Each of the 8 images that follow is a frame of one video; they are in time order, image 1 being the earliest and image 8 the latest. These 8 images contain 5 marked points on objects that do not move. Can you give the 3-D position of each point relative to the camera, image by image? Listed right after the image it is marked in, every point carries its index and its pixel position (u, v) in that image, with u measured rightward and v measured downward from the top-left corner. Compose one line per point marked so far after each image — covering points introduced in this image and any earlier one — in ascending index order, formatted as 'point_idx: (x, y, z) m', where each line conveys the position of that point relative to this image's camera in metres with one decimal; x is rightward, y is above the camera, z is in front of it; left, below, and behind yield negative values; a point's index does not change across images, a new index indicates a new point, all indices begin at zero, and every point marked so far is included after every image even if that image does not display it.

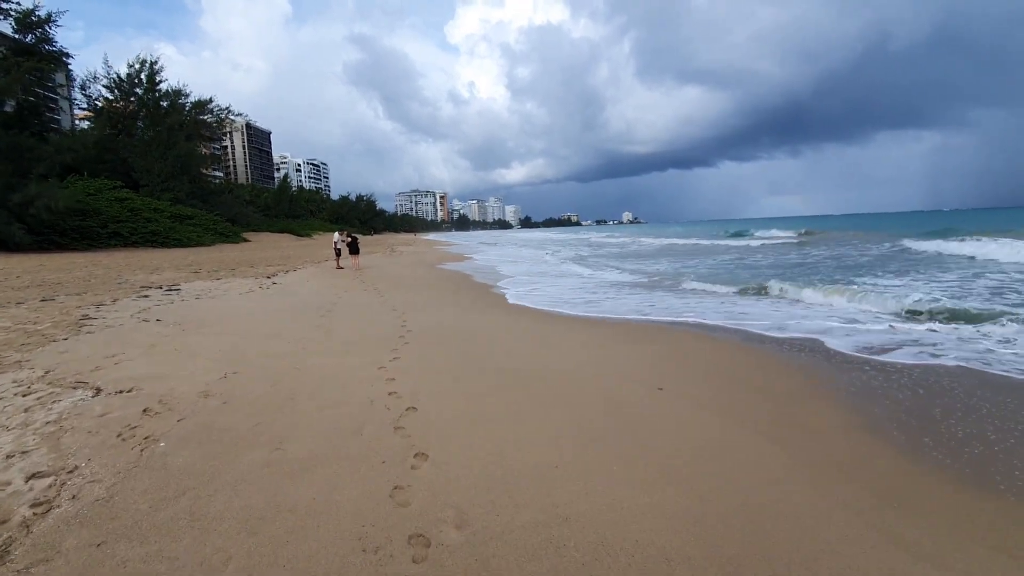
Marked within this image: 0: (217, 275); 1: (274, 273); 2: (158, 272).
0: (-7.8, +0.4, +13.1) m
1: (-6.8, +0.4, +13.9) m
2: (-9.4, +0.4, +13.0) m
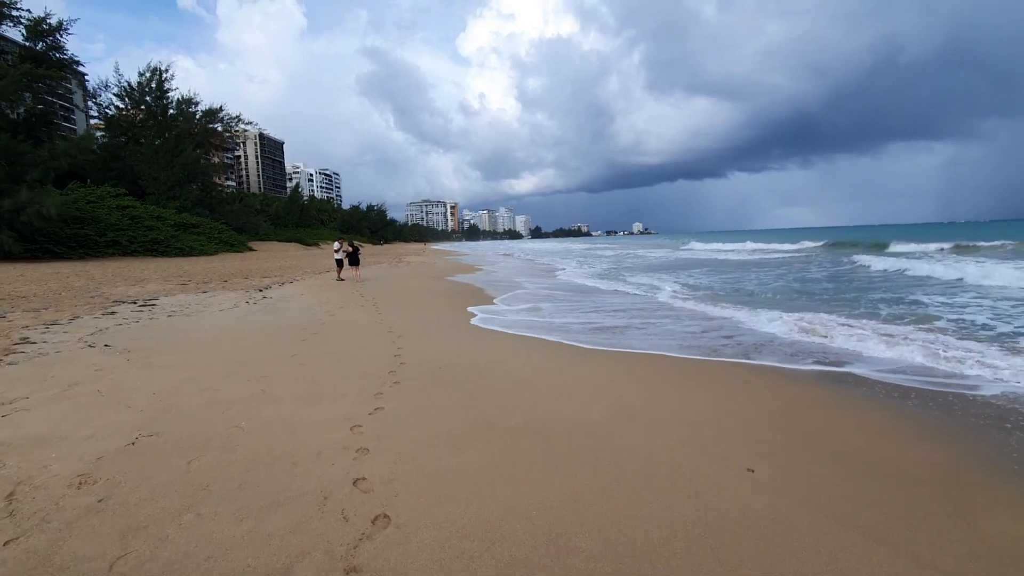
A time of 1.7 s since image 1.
0: (-7.5, 0.0, +12.1) m
1: (-6.4, +0.1, +12.9) m
2: (-9.1, +0.1, +12.0) m
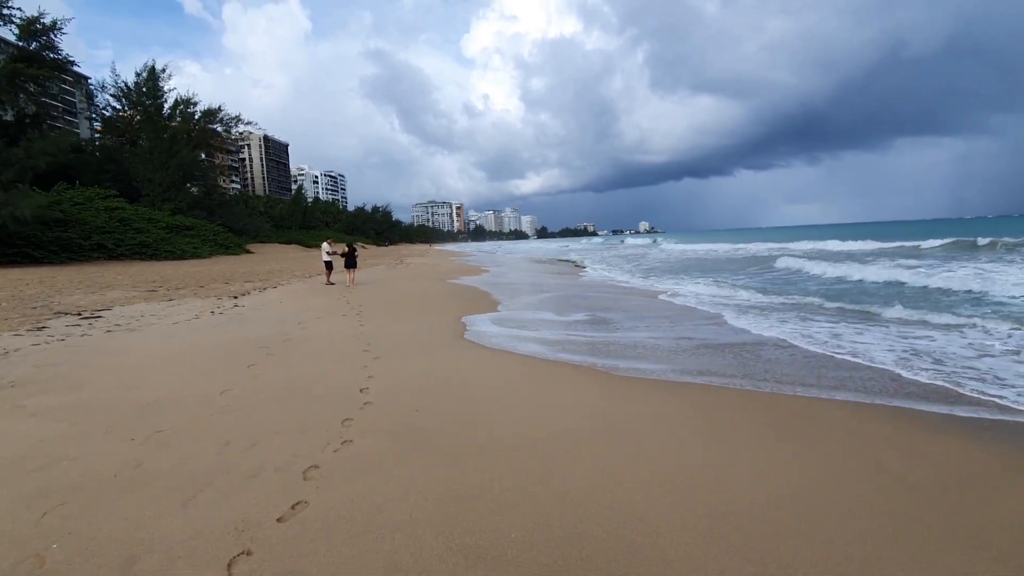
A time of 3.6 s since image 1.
0: (-7.4, -0.1, +10.8) m
1: (-6.3, -0.1, +11.6) m
2: (-8.9, -0.1, +10.8) m
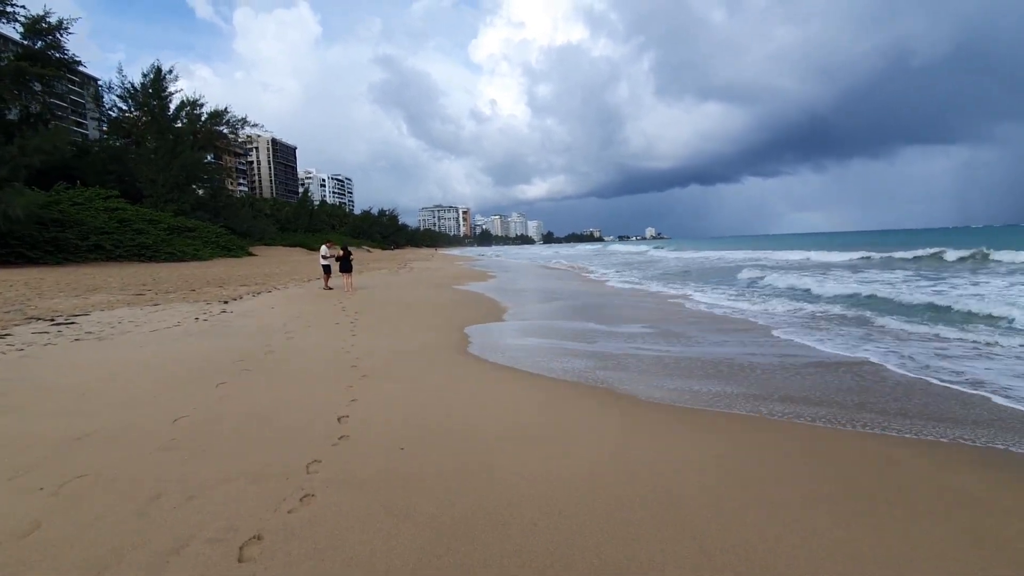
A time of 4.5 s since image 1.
0: (-7.3, -0.2, +10.2) m
1: (-6.1, -0.2, +11.0) m
2: (-8.8, -0.1, +10.3) m
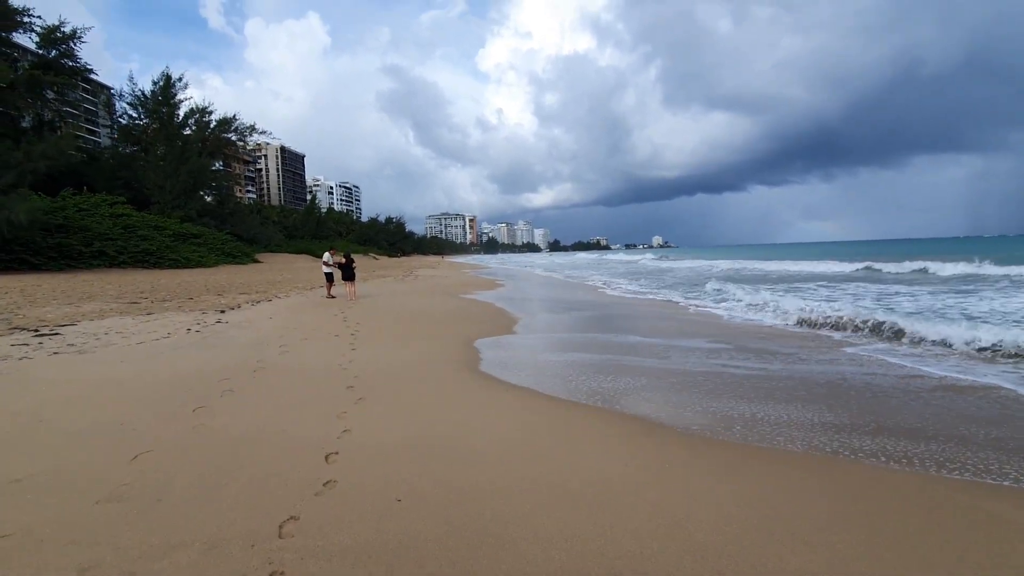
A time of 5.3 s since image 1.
0: (-7.1, -0.4, +9.8) m
1: (-5.9, -0.3, +10.6) m
2: (-8.6, -0.3, +9.9) m
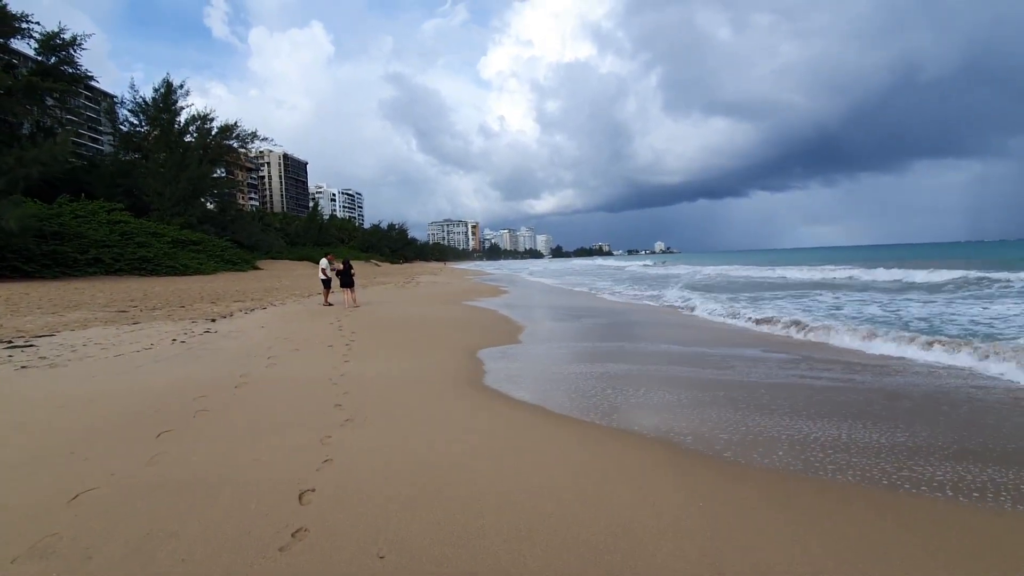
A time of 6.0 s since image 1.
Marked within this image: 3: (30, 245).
0: (-7.0, -0.5, +9.4) m
1: (-5.9, -0.5, +10.2) m
2: (-8.5, -0.4, +9.4) m
3: (-18.1, +1.6, +18.4) m
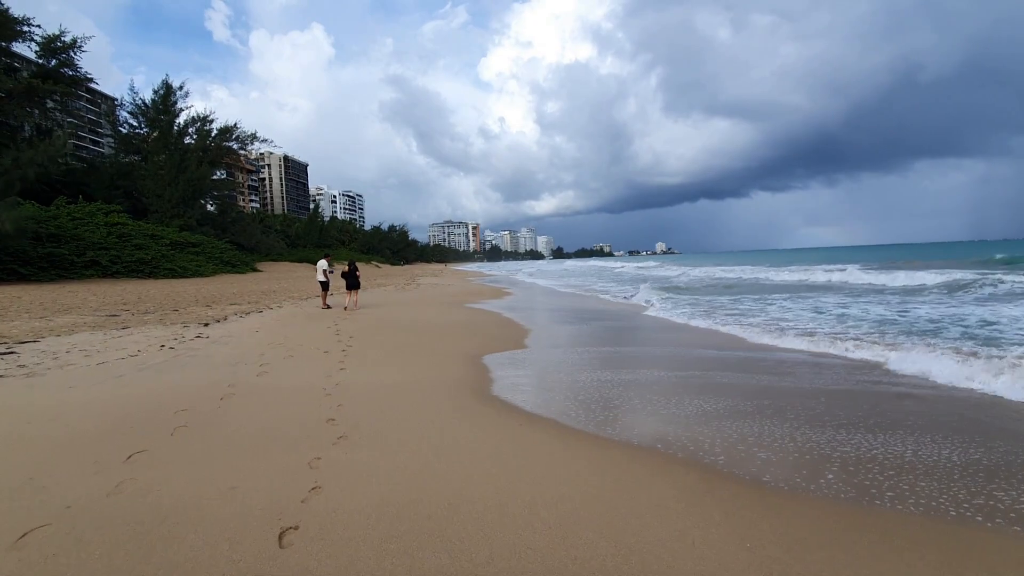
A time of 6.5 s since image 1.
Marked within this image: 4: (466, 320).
0: (-6.9, -0.6, +9.1) m
1: (-5.8, -0.5, +9.8) m
2: (-8.5, -0.5, +9.1) m
3: (-18.0, +1.5, +18.1) m
4: (-1.1, -0.7, +11.3) m
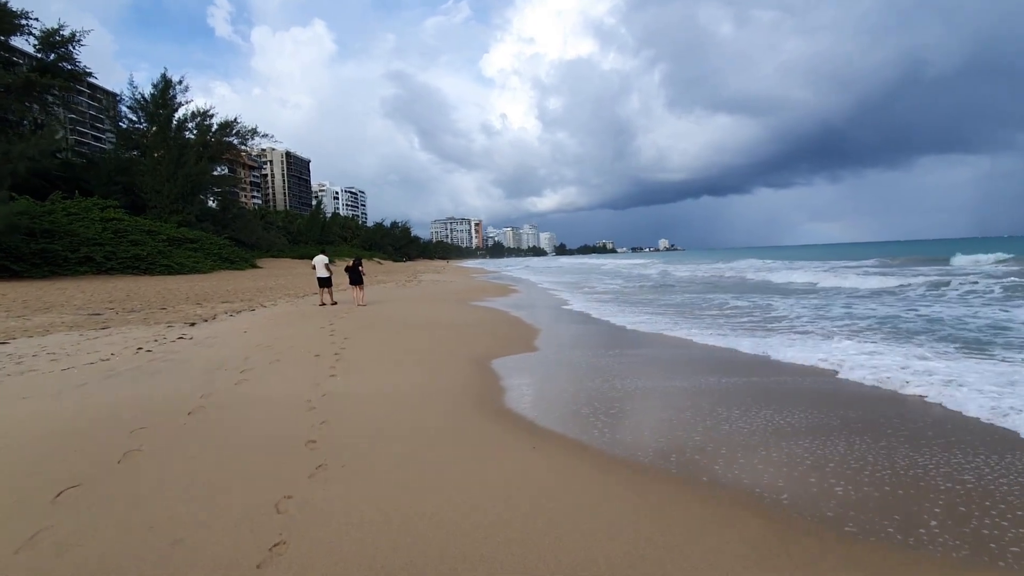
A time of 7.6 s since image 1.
0: (-6.8, -0.5, +8.5) m
1: (-5.6, -0.5, +9.3) m
2: (-8.3, -0.5, +8.6) m
3: (-17.8, +1.6, +17.6) m
4: (-1.0, -0.6, +10.7) m
